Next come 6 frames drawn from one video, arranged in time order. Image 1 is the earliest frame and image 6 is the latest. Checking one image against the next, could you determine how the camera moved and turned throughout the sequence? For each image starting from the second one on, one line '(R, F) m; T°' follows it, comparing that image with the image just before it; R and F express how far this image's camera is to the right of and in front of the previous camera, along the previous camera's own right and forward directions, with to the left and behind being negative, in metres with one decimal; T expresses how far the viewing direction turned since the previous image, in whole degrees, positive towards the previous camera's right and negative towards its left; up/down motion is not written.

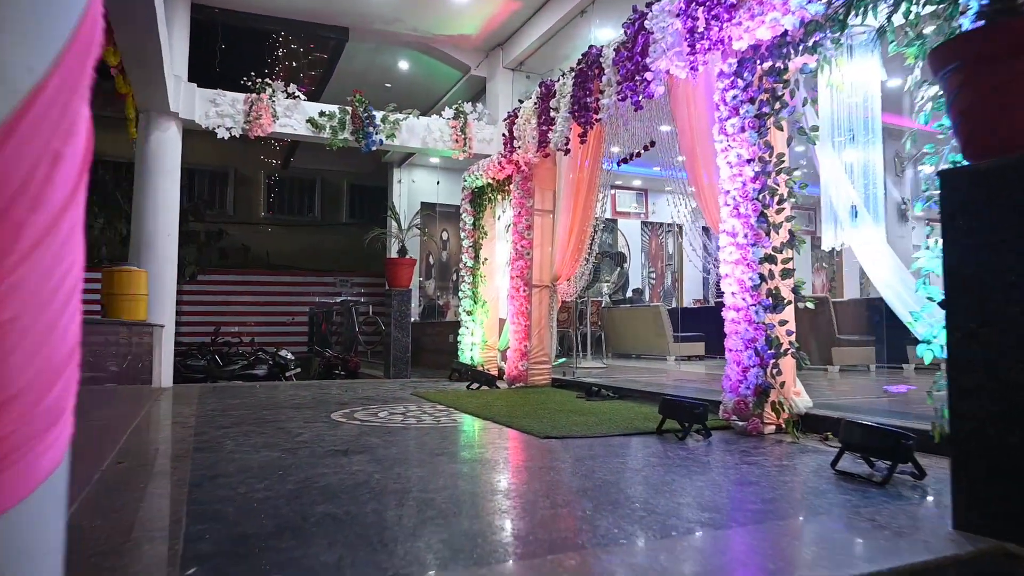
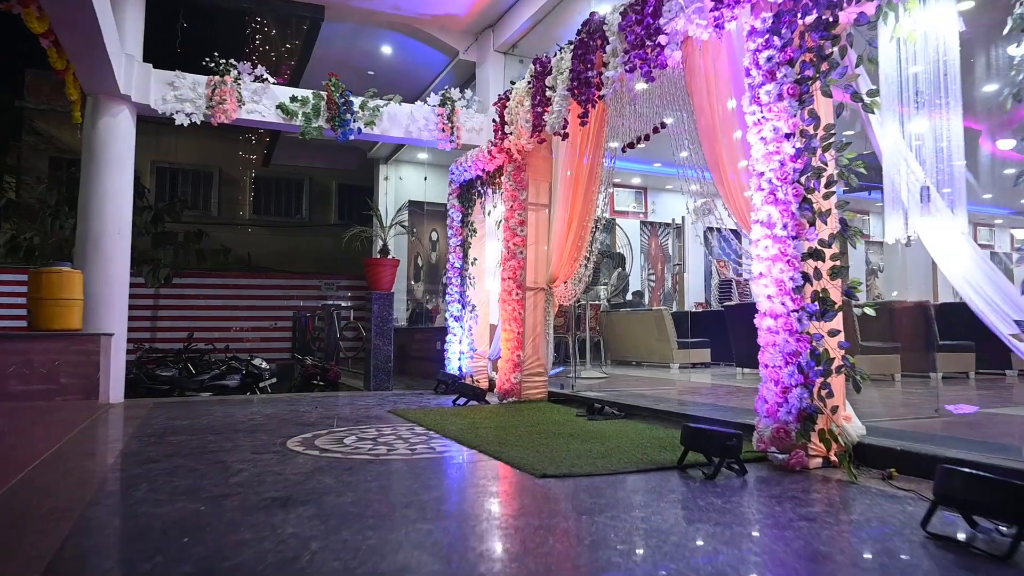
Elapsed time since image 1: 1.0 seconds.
(0.0, +0.7) m; 0°
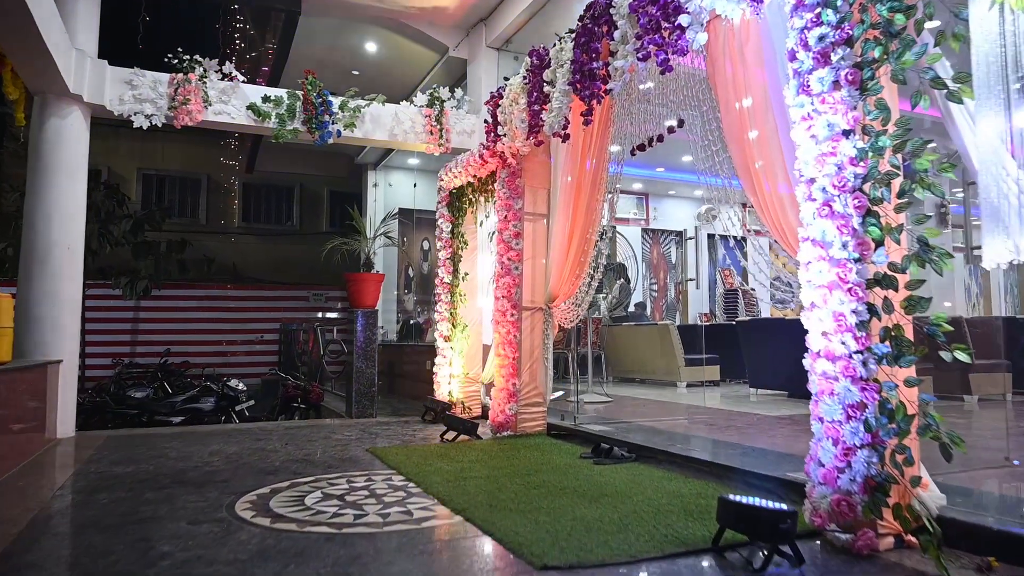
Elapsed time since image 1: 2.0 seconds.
(0.0, +0.6) m; 0°
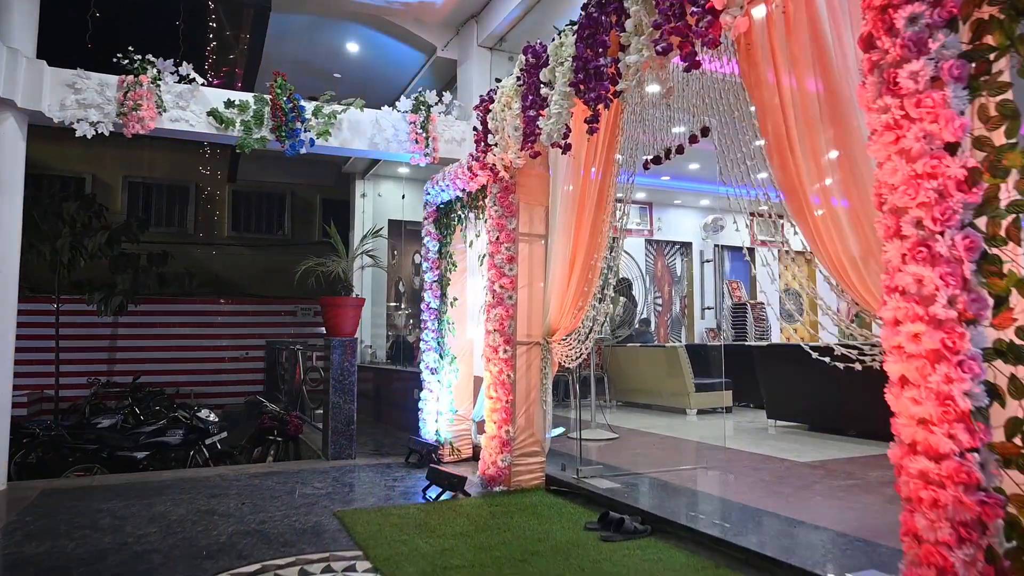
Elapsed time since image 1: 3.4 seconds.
(0.0, +0.7) m; 0°
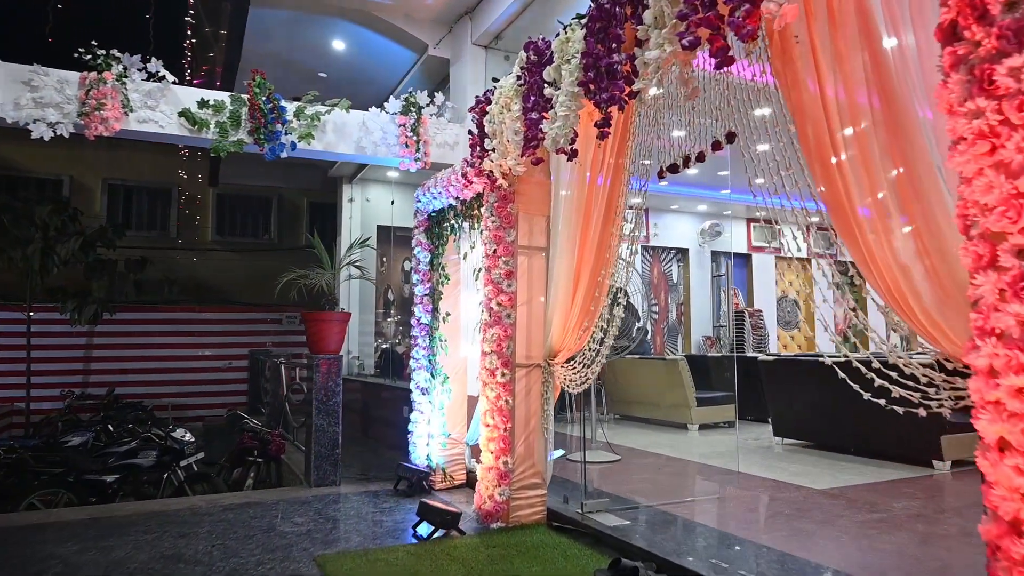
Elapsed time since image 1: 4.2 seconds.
(-0.1, +0.4) m; +1°
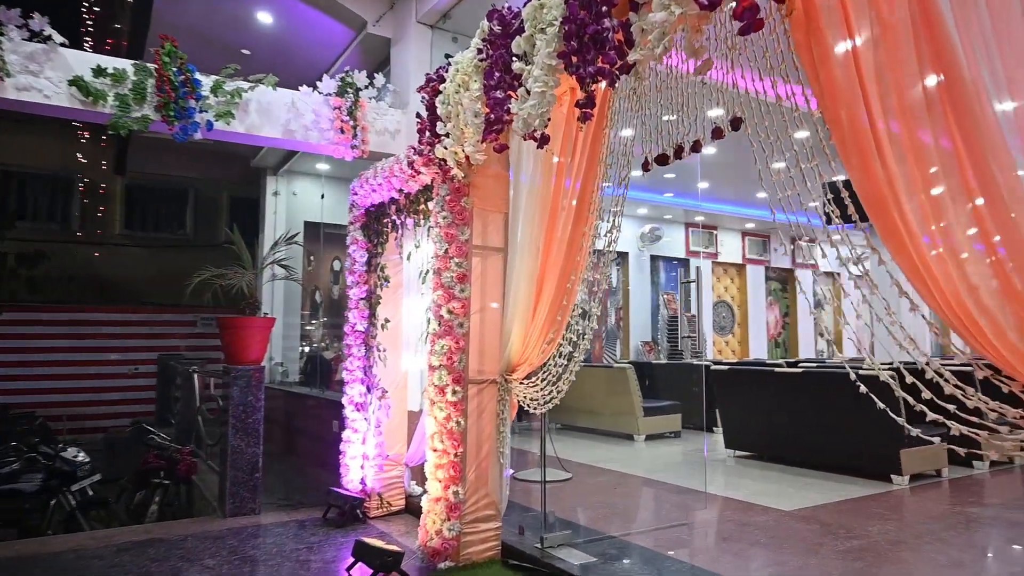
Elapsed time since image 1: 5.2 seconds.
(-0.1, +0.5) m; +6°
